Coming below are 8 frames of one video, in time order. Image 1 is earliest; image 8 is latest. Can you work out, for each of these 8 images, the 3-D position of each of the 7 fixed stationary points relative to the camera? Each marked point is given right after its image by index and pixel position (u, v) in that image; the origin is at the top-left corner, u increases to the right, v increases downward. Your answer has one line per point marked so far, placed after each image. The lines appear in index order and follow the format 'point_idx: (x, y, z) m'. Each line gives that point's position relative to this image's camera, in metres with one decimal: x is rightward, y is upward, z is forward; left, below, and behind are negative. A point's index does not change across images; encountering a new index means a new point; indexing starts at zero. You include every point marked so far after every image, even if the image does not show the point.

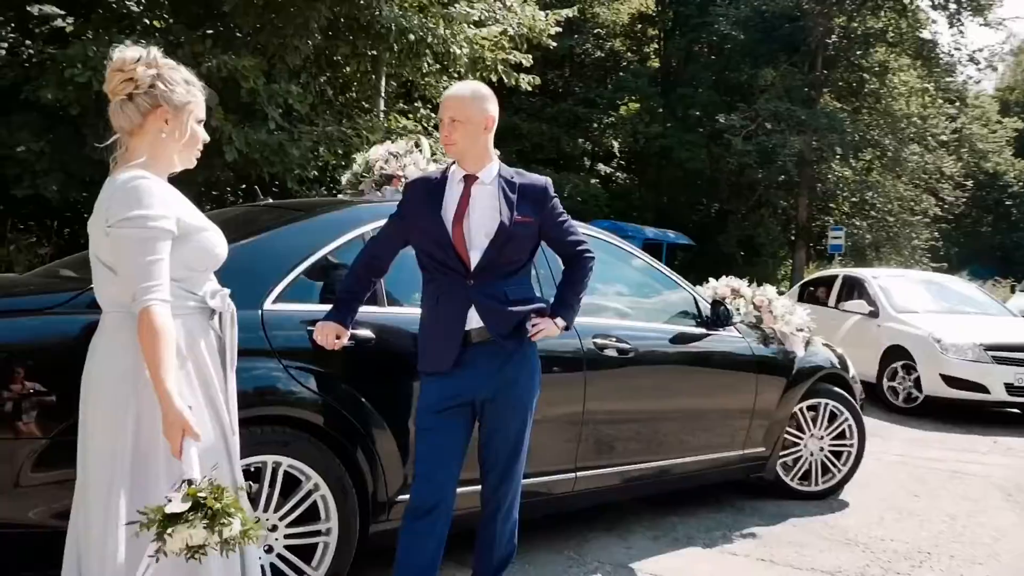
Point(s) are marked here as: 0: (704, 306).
0: (+1.1, -0.1, +4.6) m
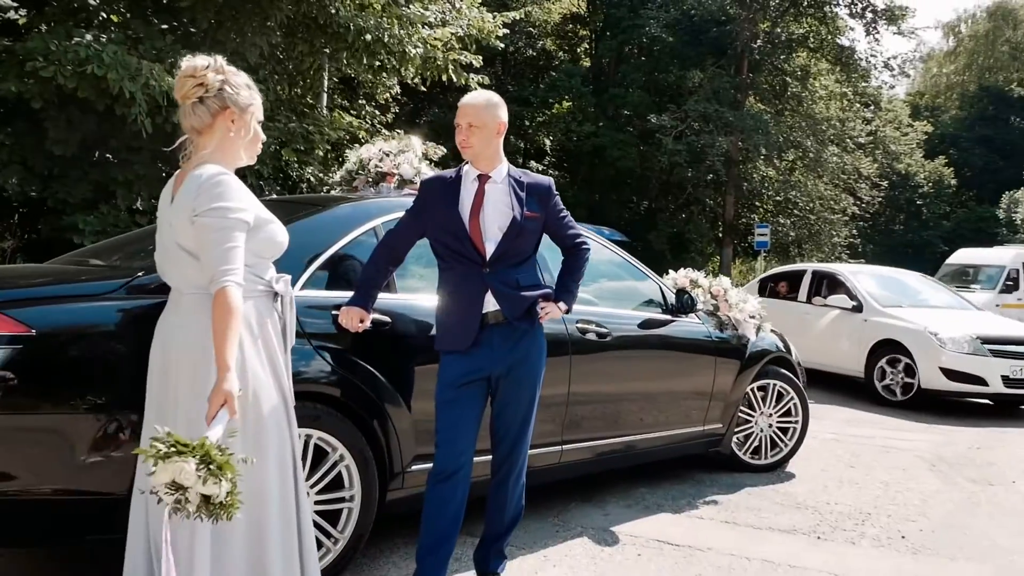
0: (+1.0, 0.0, +5.0) m
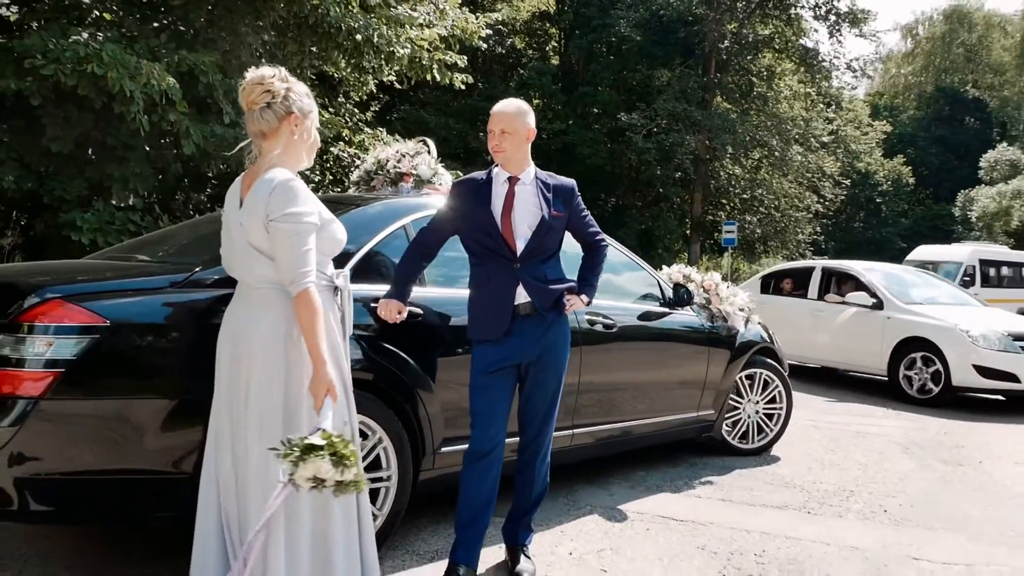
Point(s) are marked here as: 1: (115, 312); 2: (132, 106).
0: (+1.0, 0.0, +5.4) m
1: (-1.4, -0.1, +2.9) m
2: (-3.3, +1.6, +7.2) m
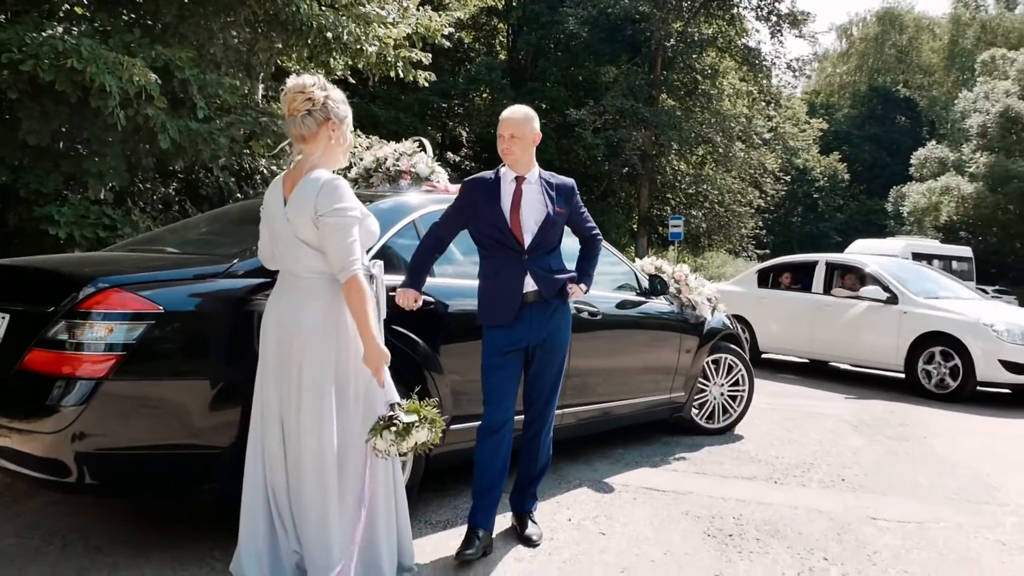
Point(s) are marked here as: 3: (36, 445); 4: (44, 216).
0: (+0.9, +0.1, +5.7) m
1: (-1.3, 0.0, +3.1) m
2: (-3.5, +1.6, +7.2) m
3: (-1.7, -0.5, +3.0) m
4: (-4.2, +0.6, +7.5) m
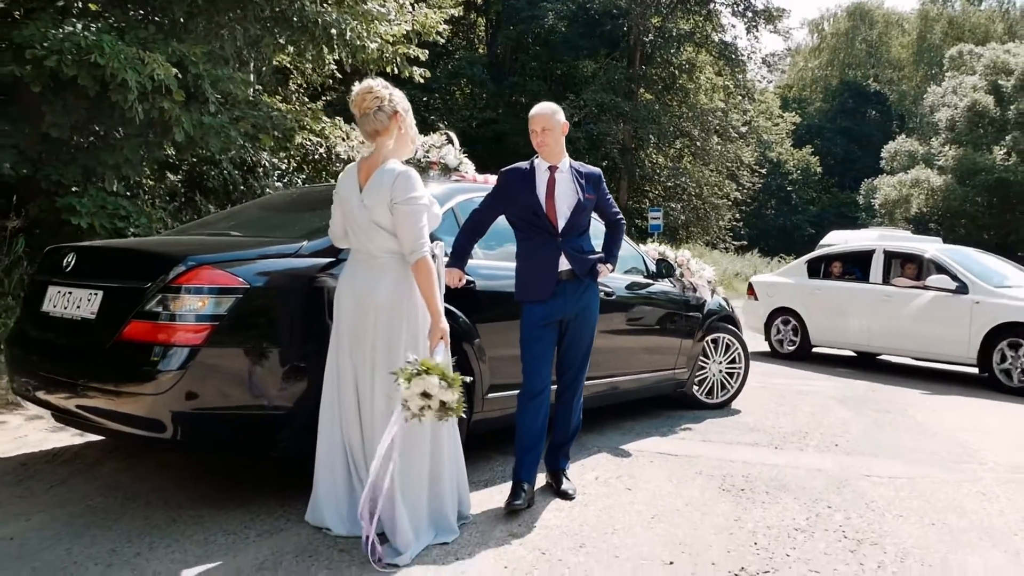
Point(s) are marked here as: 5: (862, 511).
0: (+1.0, +0.2, +6.2) m
1: (-1.1, +0.1, +3.5) m
2: (-3.4, +1.7, +7.5) m
3: (-1.5, -0.5, +3.3) m
4: (-4.1, +0.7, +7.8) m
5: (+1.6, -1.0, +3.9) m
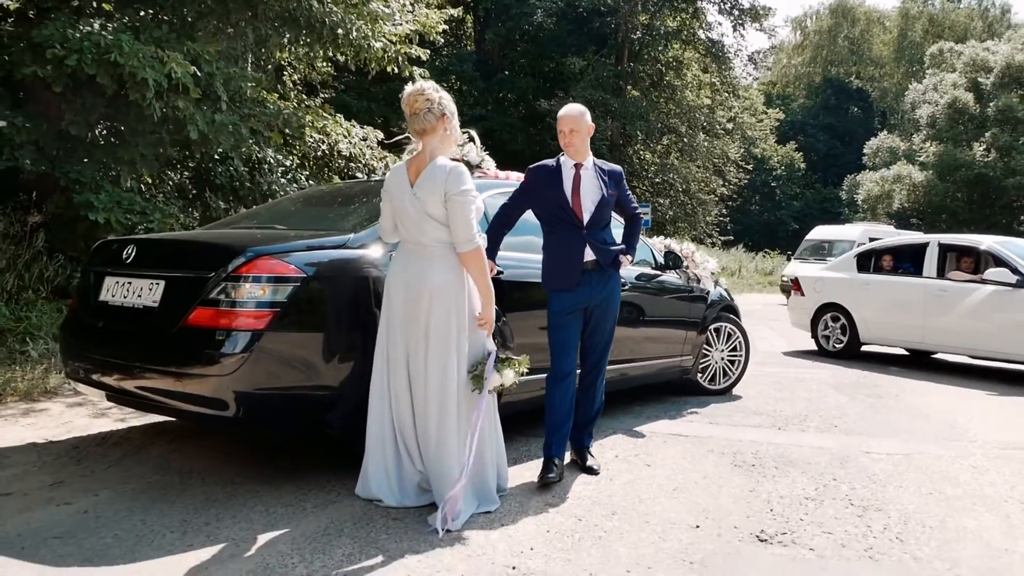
0: (+1.1, +0.2, +6.5) m
1: (-1.0, +0.1, +3.7) m
2: (-3.3, +1.8, +7.7) m
3: (-1.3, -0.4, +3.6) m
4: (-4.1, +0.8, +8.0) m
5: (+1.8, -1.0, +4.3) m
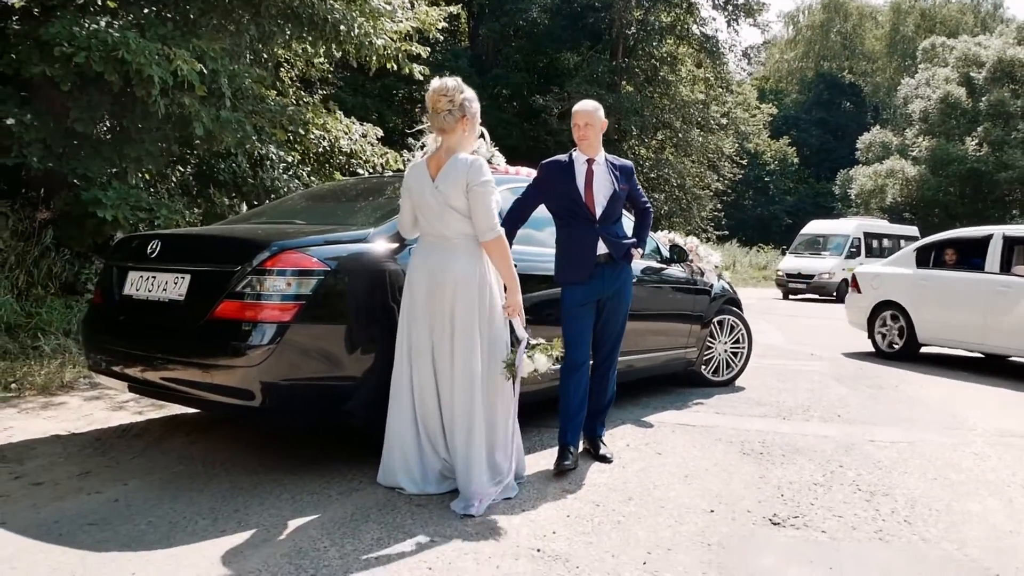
0: (+1.2, +0.3, +6.6) m
1: (-0.9, +0.1, +3.8) m
2: (-3.3, +1.8, +7.8) m
3: (-1.2, -0.4, +3.7) m
4: (-4.0, +0.8, +8.0) m
5: (+1.9, -0.9, +4.4) m
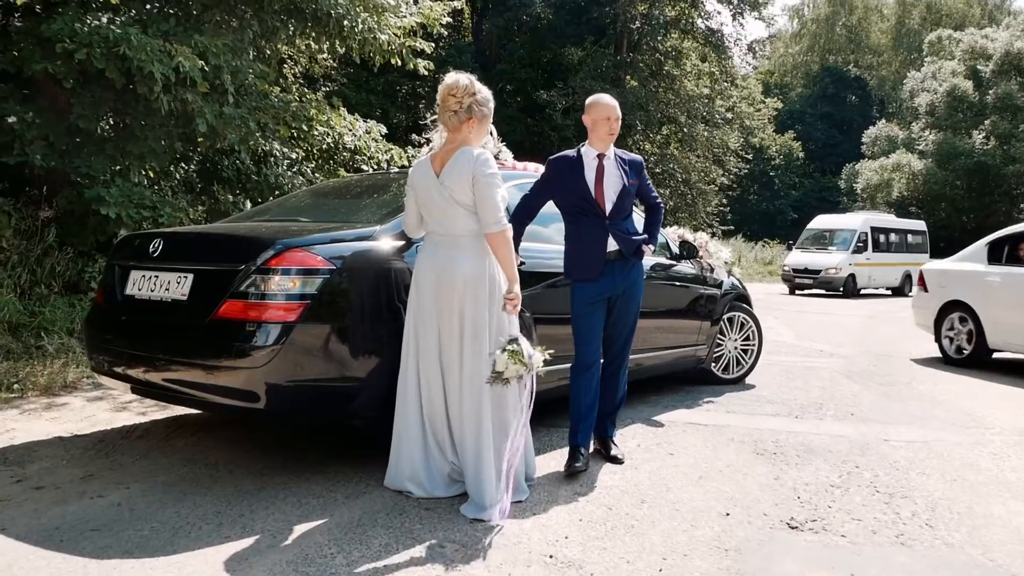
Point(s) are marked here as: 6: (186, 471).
0: (+1.2, +0.3, +6.5) m
1: (-0.8, +0.1, +3.7) m
2: (-3.3, +1.8, +7.7) m
3: (-1.2, -0.4, +3.6) m
4: (-3.9, +0.9, +8.0) m
5: (+1.9, -0.9, +4.3) m
6: (-1.5, -0.9, +3.9) m
